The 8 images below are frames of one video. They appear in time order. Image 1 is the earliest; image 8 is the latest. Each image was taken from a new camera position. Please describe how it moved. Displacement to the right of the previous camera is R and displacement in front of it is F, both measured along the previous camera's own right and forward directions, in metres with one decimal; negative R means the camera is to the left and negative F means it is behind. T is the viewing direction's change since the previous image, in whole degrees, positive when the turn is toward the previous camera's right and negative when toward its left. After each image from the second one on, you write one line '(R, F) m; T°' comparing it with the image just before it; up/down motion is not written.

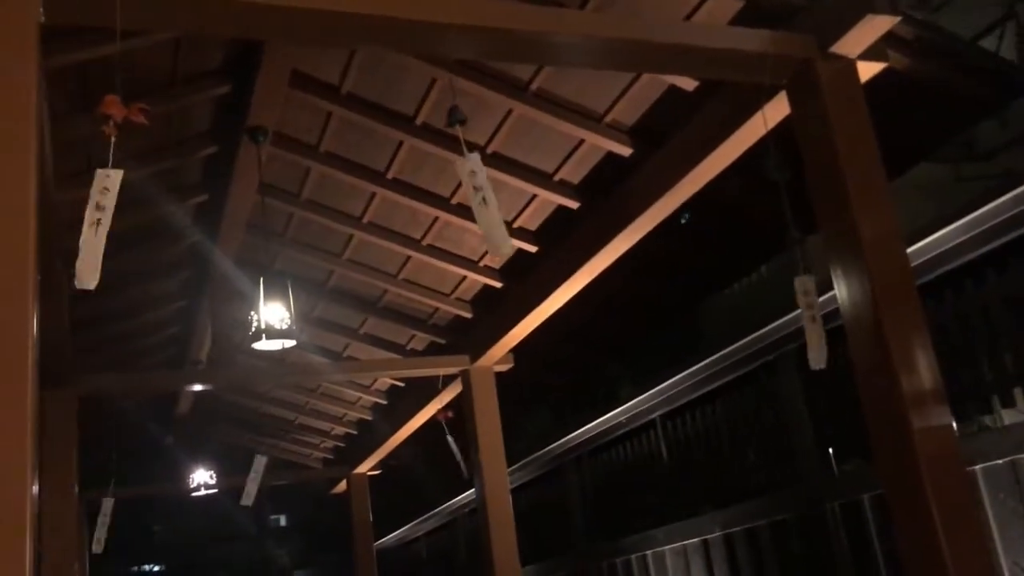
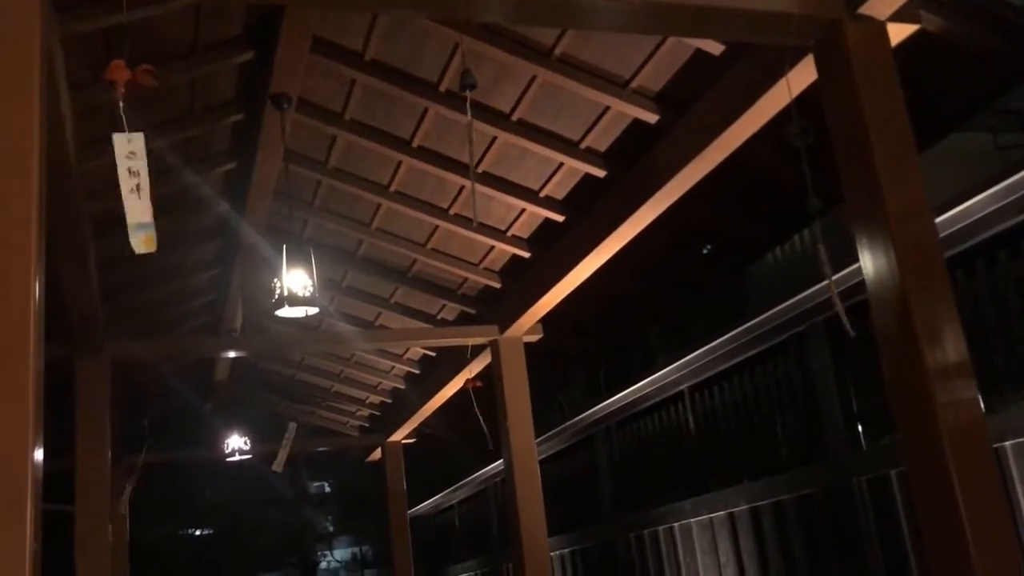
(+0.1, 0.0) m; -3°
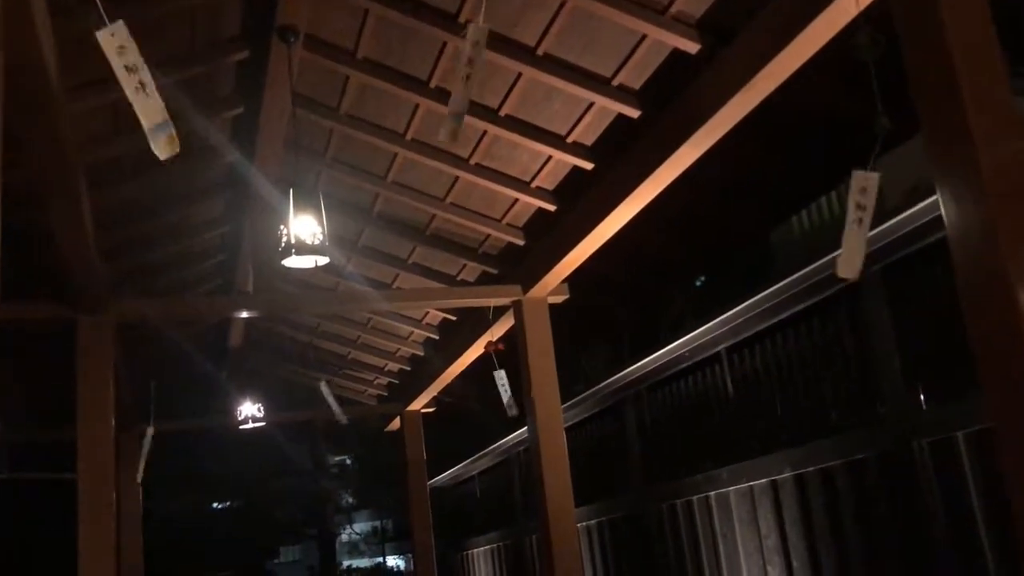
(0.0, +0.3) m; -1°
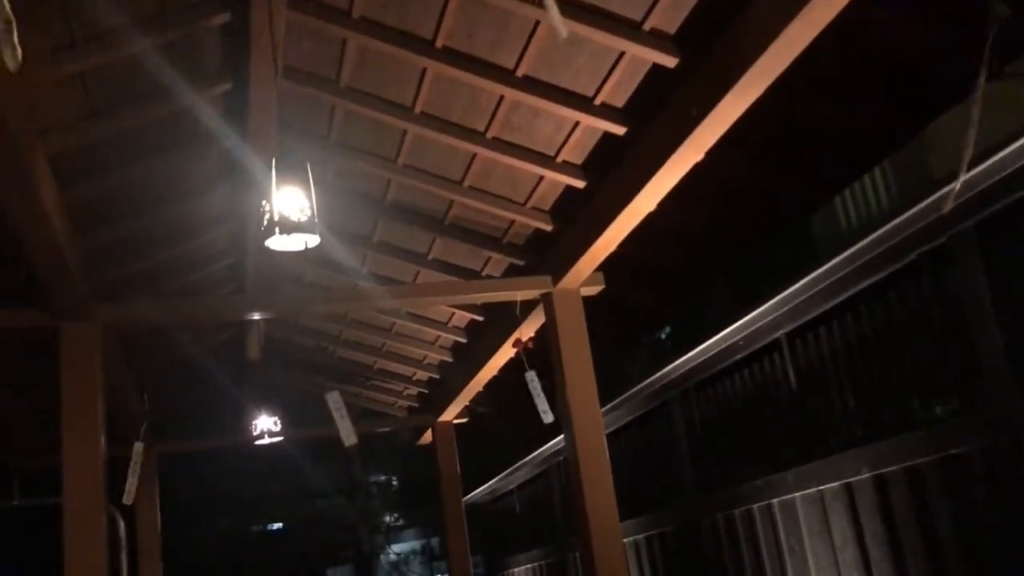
(+0.1, +0.5) m; -2°
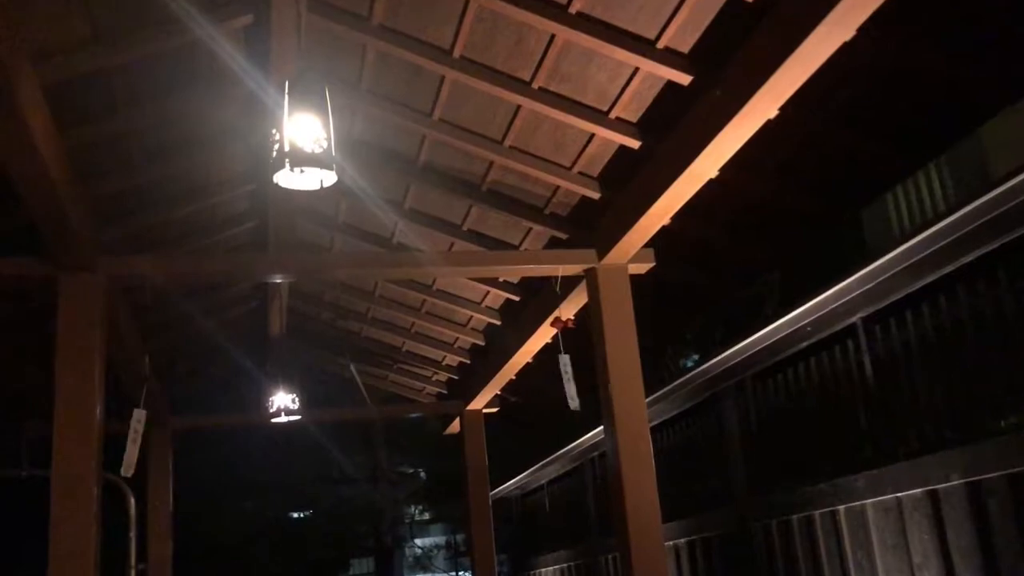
(0.0, +0.4) m; -2°
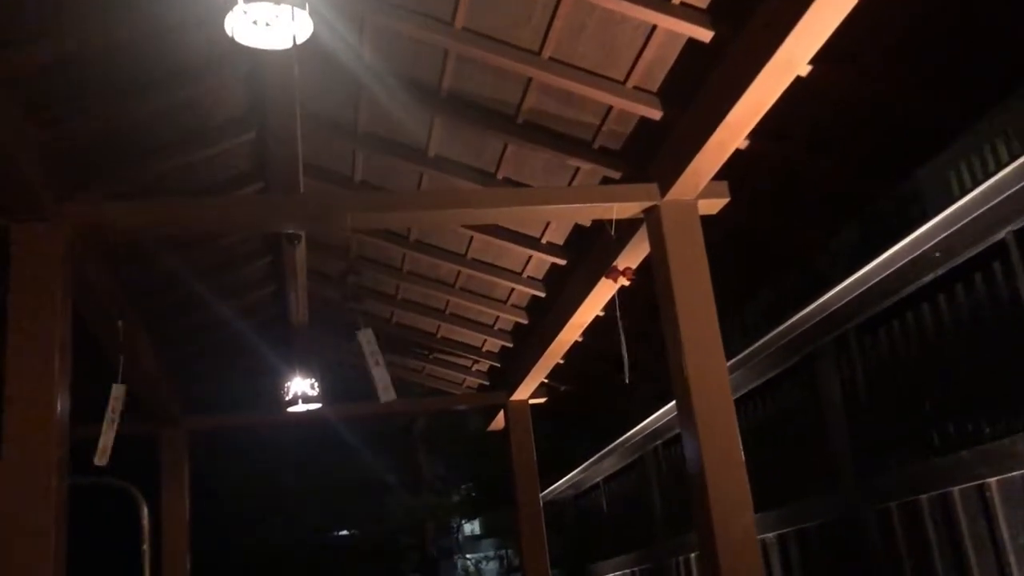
(0.0, +0.7) m; -3°
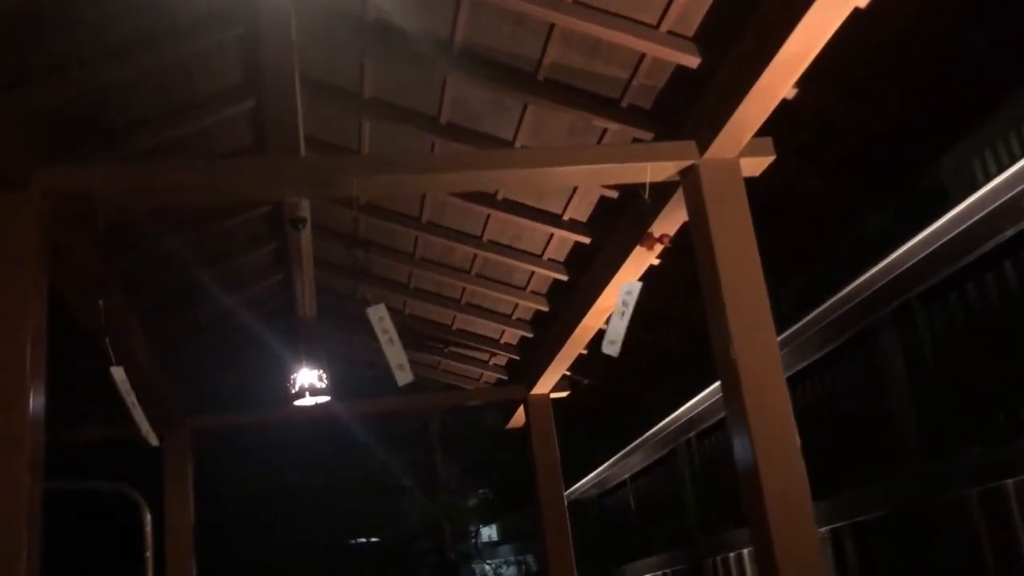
(0.0, +0.3) m; -1°
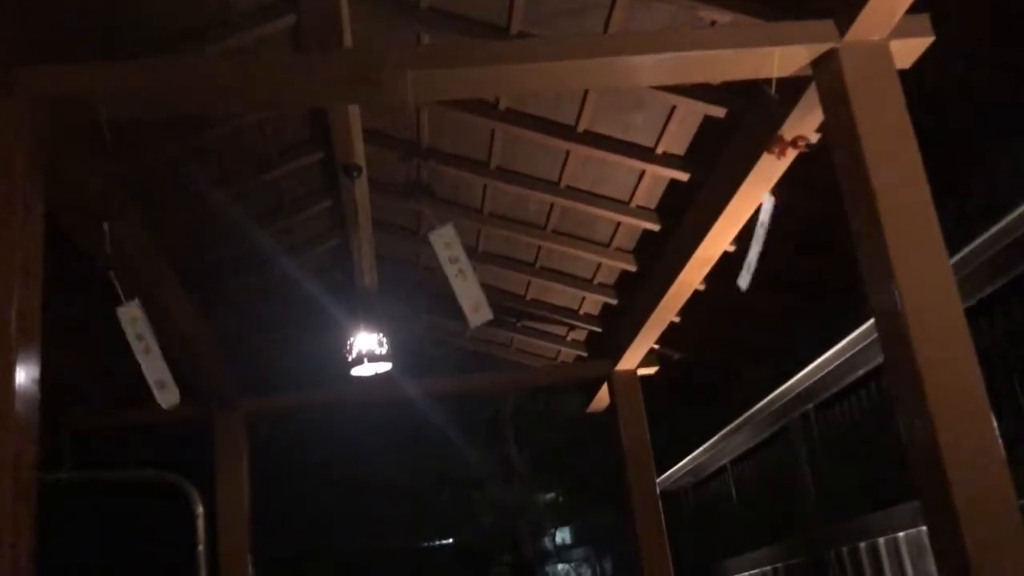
(-0.1, +0.6) m; -4°
